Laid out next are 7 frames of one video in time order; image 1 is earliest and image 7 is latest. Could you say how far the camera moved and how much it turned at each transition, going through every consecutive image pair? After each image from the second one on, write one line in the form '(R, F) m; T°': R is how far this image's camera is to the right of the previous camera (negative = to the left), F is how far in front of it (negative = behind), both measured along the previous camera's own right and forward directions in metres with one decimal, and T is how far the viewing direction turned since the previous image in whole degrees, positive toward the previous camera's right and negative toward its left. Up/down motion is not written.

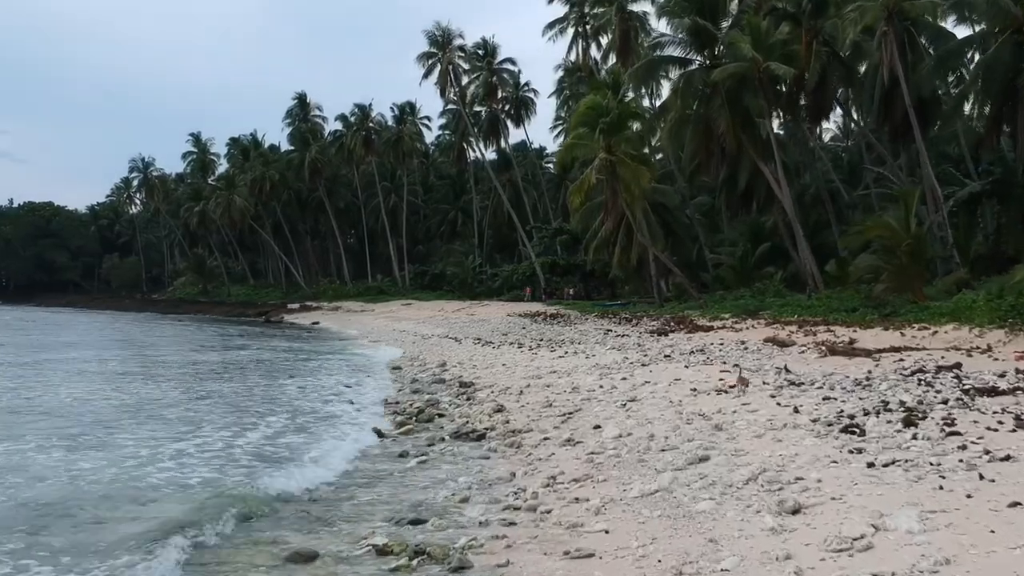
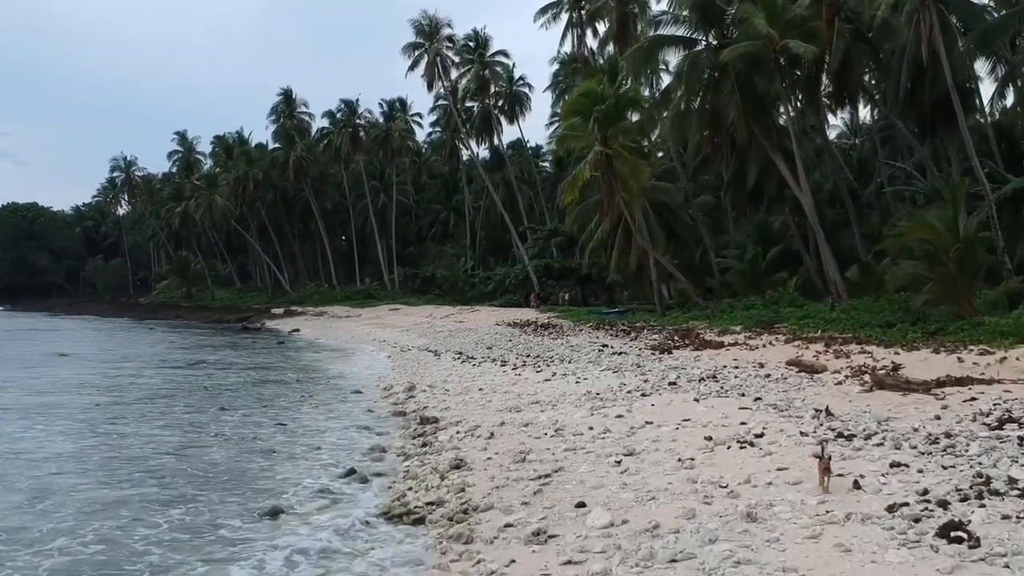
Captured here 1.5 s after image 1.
(+0.4, +2.8) m; 0°
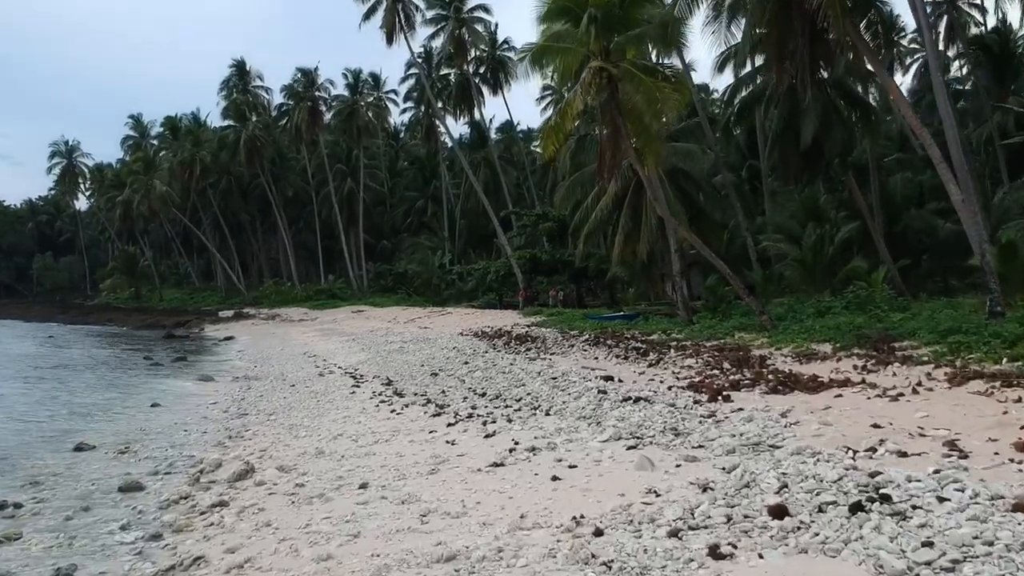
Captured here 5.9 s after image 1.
(+0.7, +8.3) m; 0°
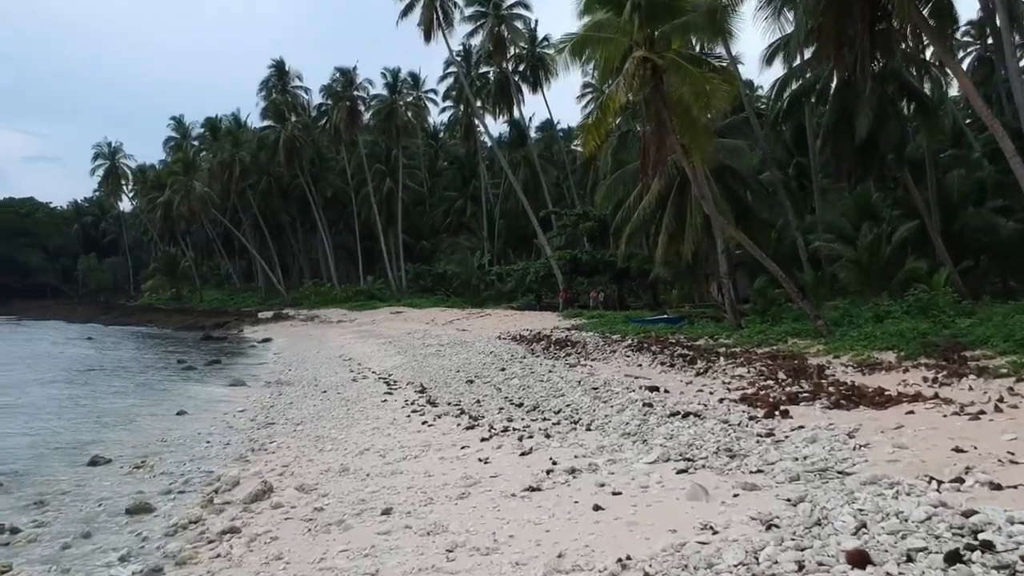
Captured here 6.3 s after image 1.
(0.0, +0.8) m; -2°
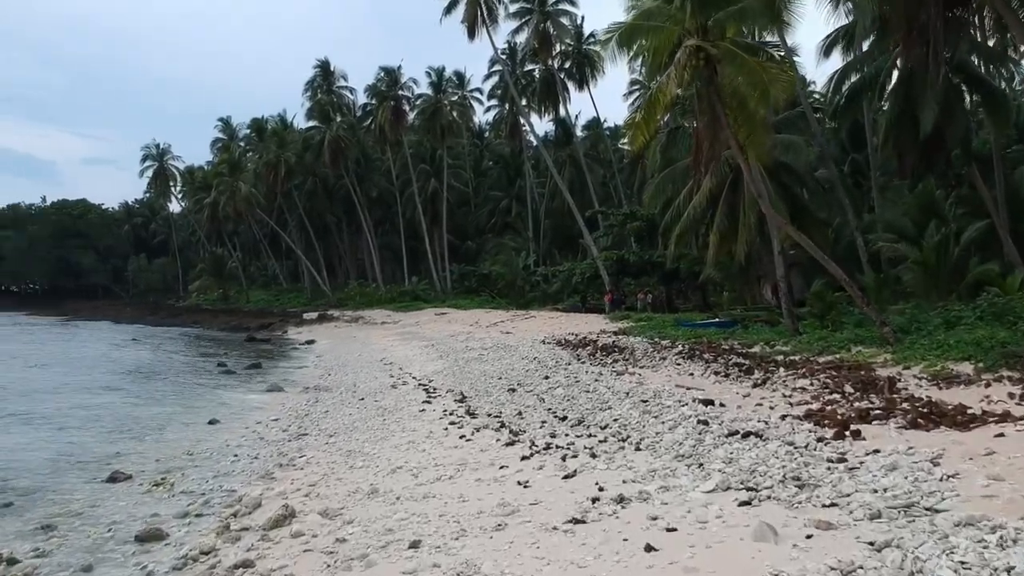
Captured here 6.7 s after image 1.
(0.0, +0.8) m; -3°
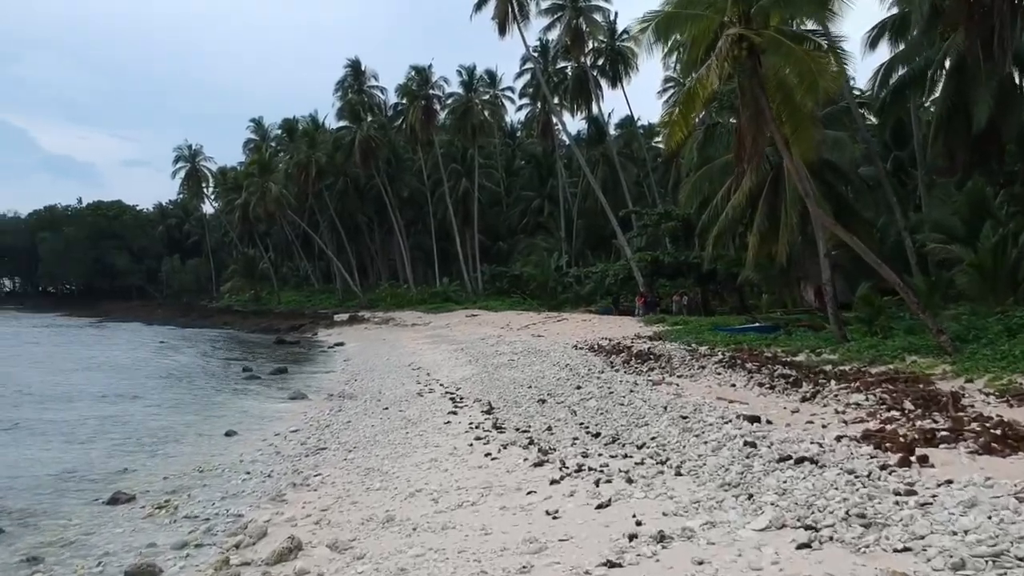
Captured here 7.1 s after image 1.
(0.0, +0.8) m; -2°
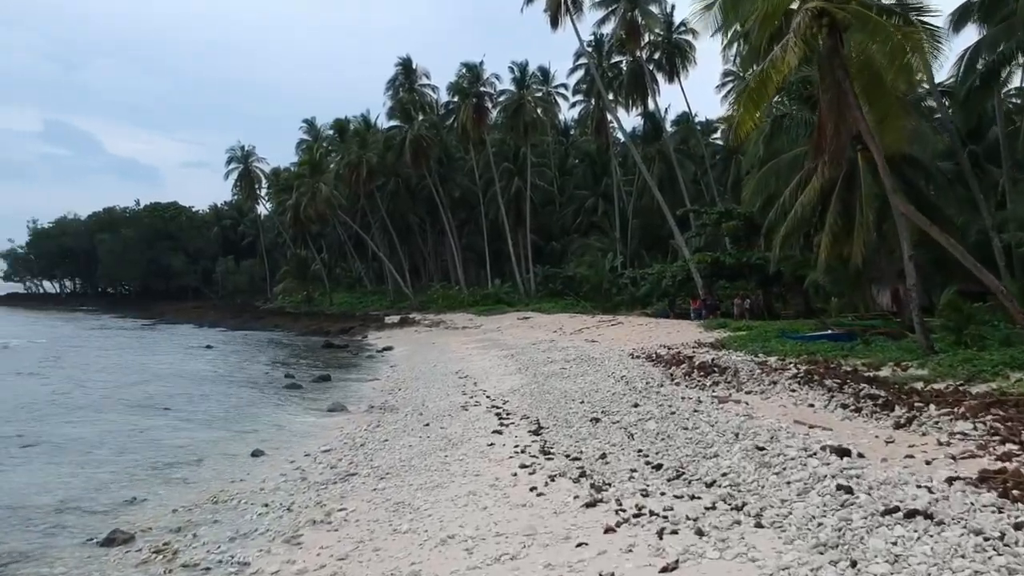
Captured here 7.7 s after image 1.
(+0.1, +1.3) m; -3°
